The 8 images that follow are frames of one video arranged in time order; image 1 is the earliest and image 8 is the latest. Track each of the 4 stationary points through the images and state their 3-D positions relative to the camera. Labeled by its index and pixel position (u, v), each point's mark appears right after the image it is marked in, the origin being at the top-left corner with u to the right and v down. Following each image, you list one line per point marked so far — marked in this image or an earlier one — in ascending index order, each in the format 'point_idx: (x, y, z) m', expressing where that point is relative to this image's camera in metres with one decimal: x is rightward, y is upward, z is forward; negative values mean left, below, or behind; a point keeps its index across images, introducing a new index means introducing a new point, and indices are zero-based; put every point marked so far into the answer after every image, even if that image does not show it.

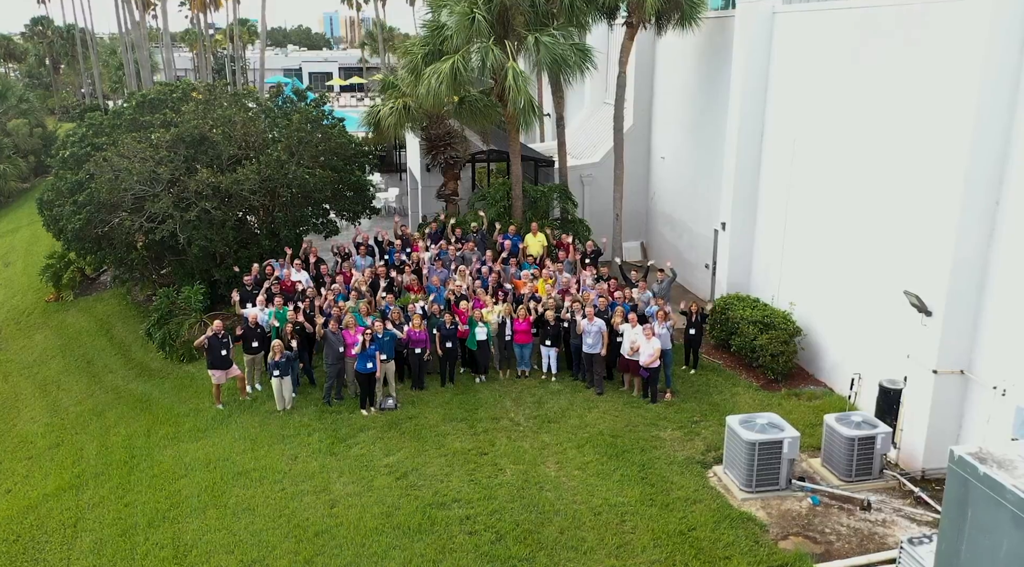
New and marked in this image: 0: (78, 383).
0: (-7.3, -1.7, +16.3) m
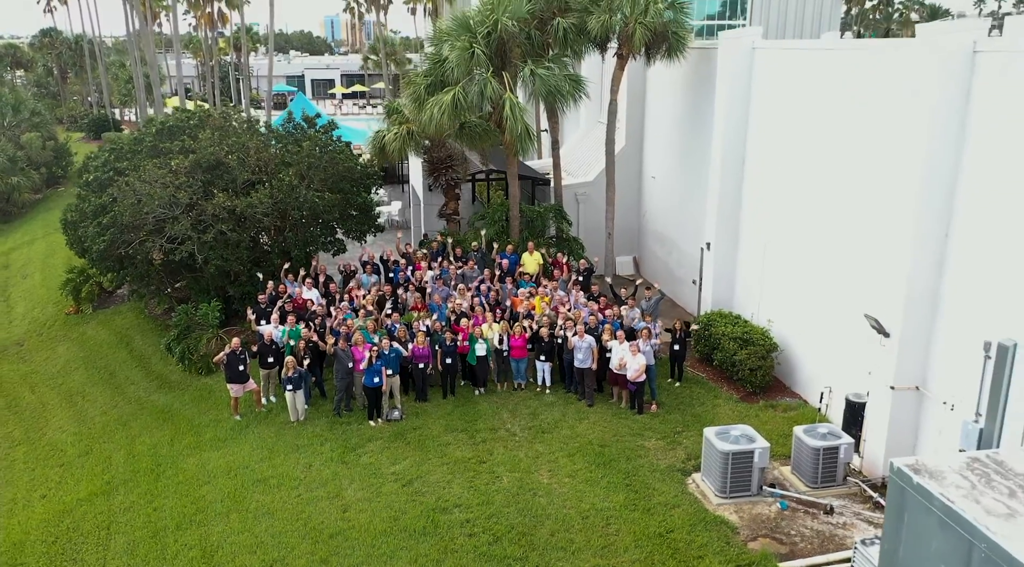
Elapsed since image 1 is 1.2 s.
0: (-7.4, -2.0, +17.3) m
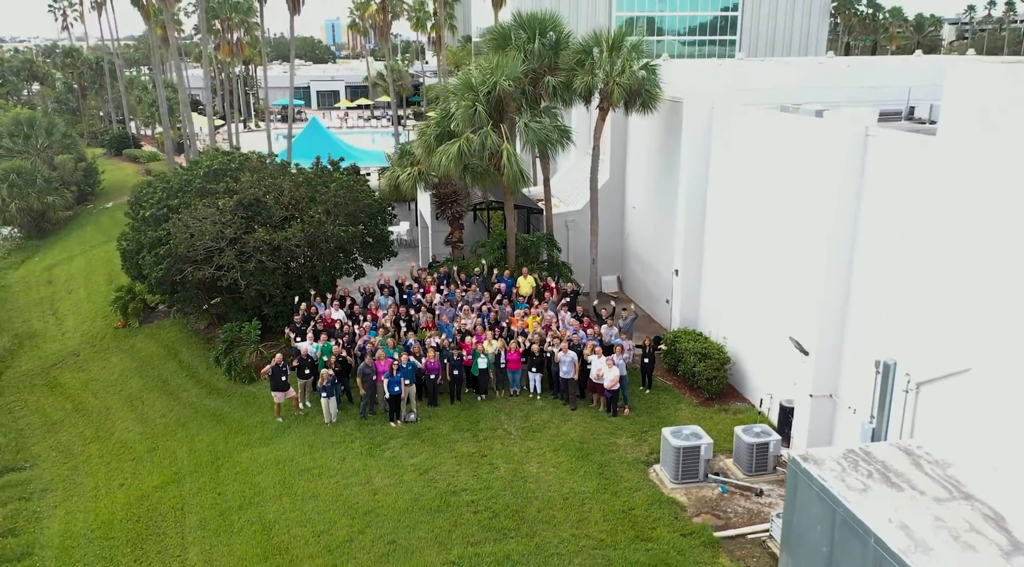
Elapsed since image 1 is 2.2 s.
0: (-7.5, -2.5, +20.2) m
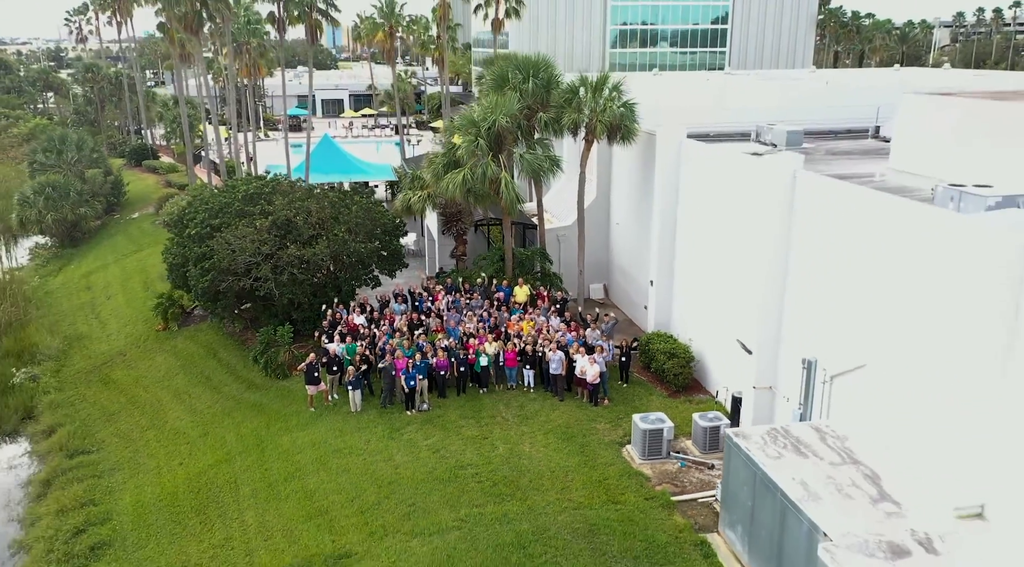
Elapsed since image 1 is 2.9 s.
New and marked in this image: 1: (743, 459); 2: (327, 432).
0: (-7.5, -2.7, +23.4) m
1: (+3.4, -2.6, +13.9) m
2: (-3.8, -3.1, +19.6) m
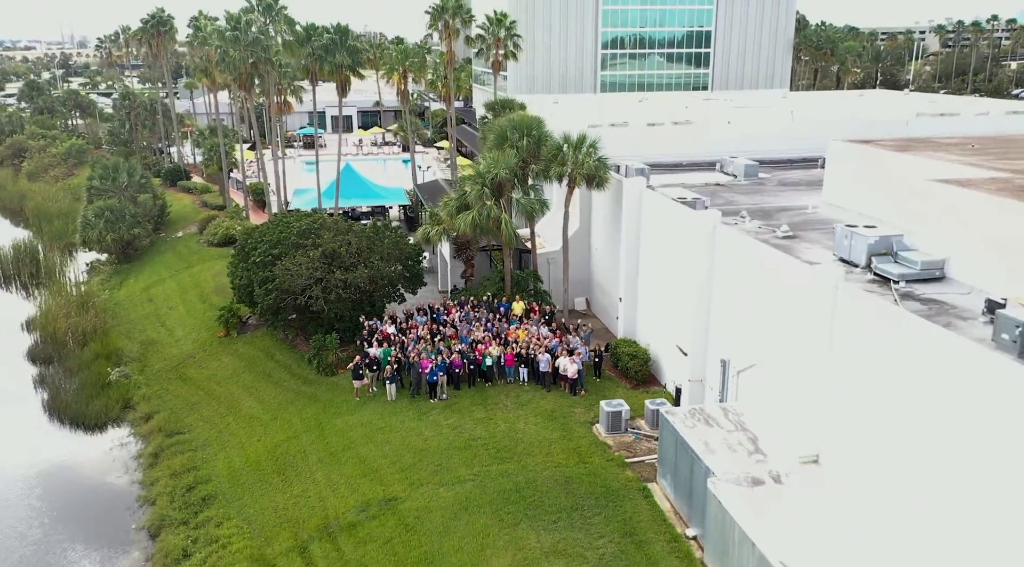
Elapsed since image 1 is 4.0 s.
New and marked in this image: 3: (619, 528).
0: (-7.6, -3.2, +29.7) m
1: (+3.3, -3.1, +20.2) m
2: (-3.8, -3.6, +25.9) m
3: (+2.2, -5.1, +19.9) m
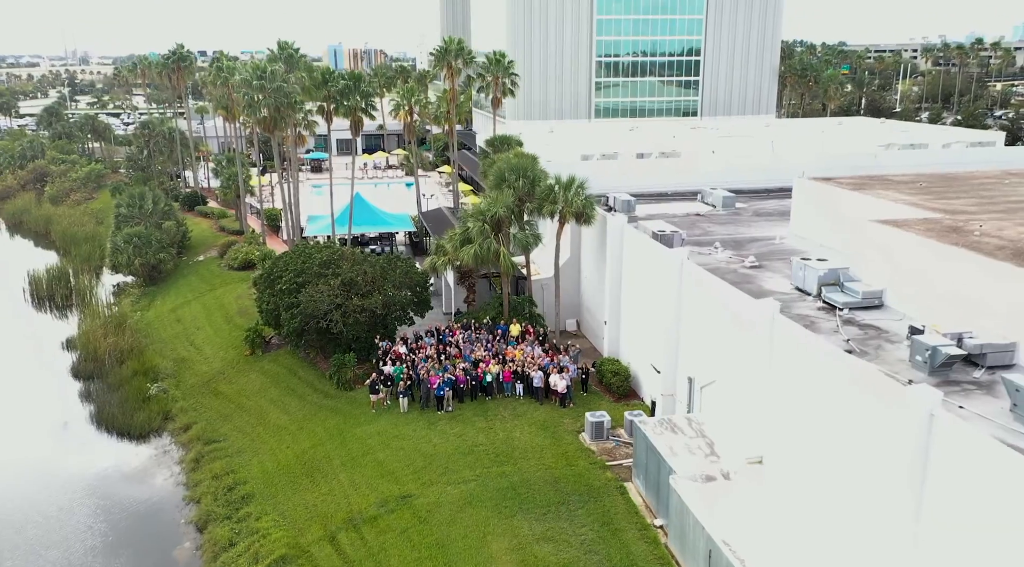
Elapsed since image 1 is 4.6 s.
0: (-7.7, -4.1, +33.4) m
1: (+3.3, -3.8, +24.0) m
2: (-3.9, -4.4, +29.7) m
3: (+2.1, -5.8, +23.7) m
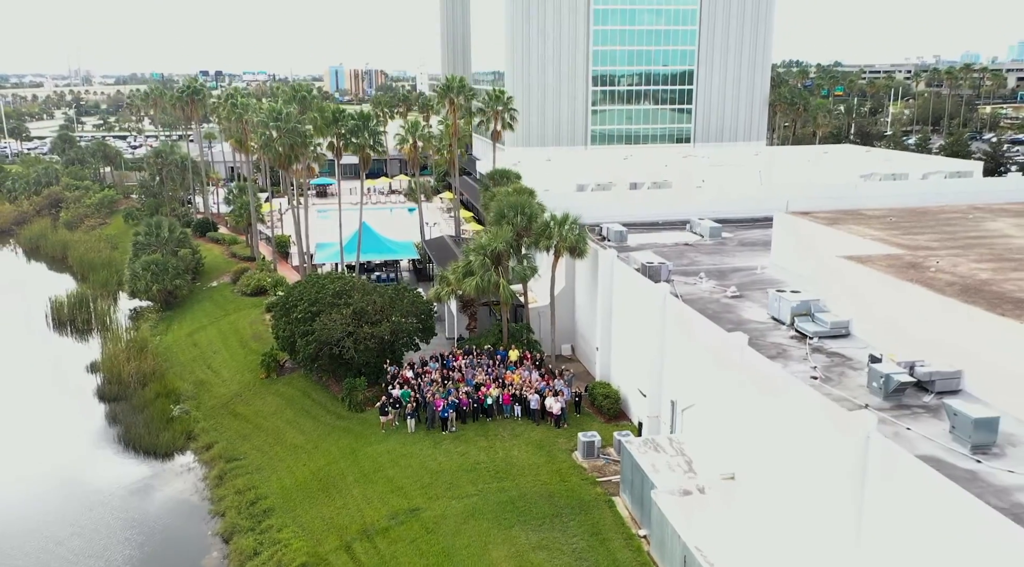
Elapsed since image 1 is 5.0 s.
0: (-7.7, -5.2, +36.0) m
1: (+3.2, -4.8, +26.6) m
2: (-4.0, -5.5, +32.2) m
3: (+2.1, -6.7, +26.2) m
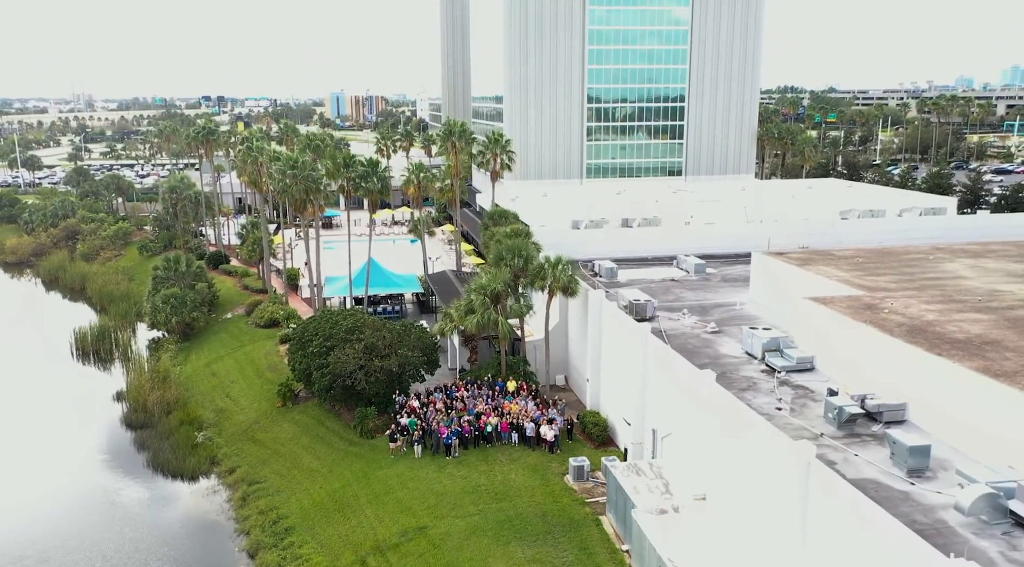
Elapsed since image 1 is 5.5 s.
0: (-7.8, -6.8, +39.3) m
1: (+3.1, -6.1, +29.8) m
2: (-4.0, -6.9, +35.5) m
3: (+2.0, -8.0, +29.4) m
